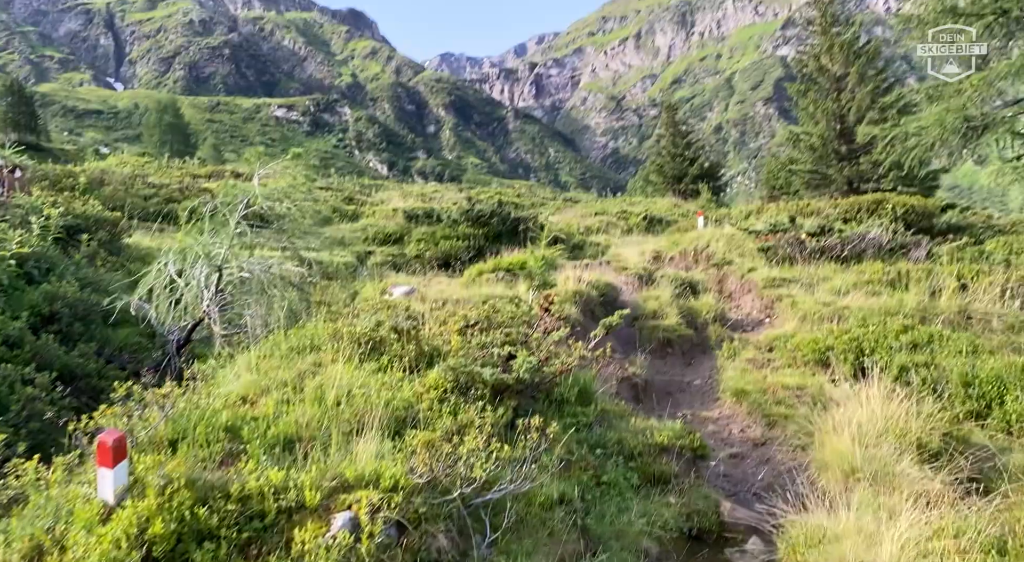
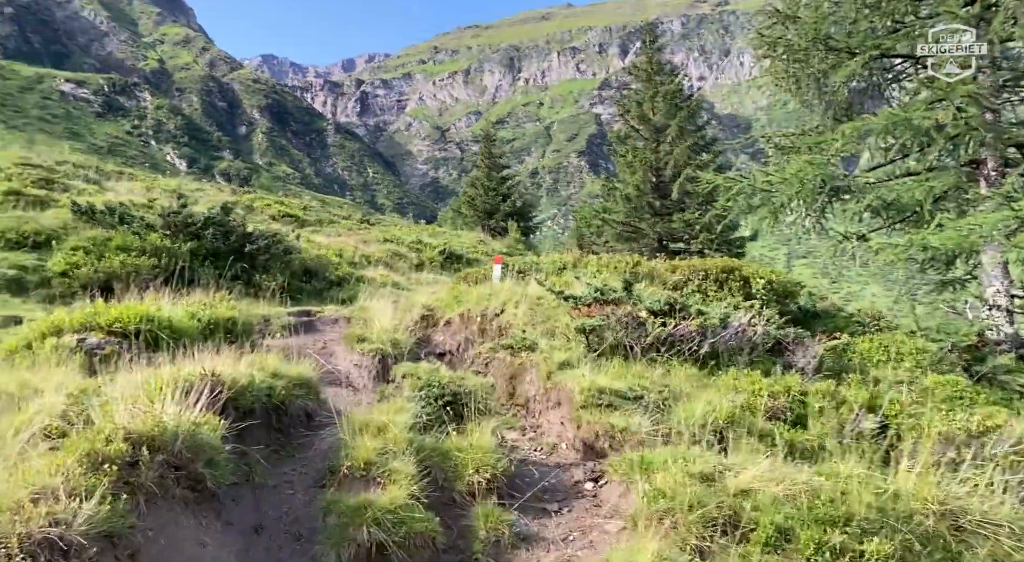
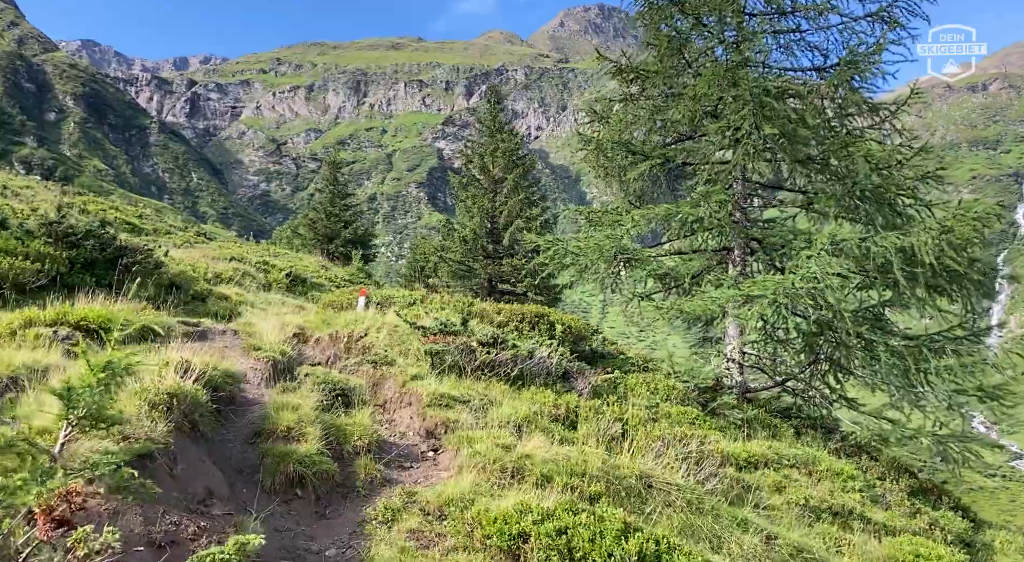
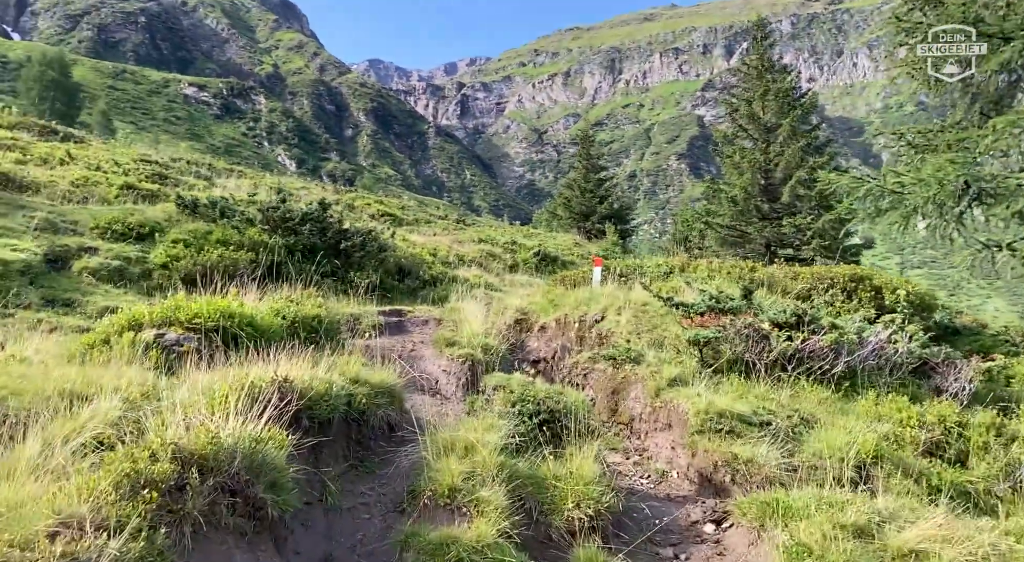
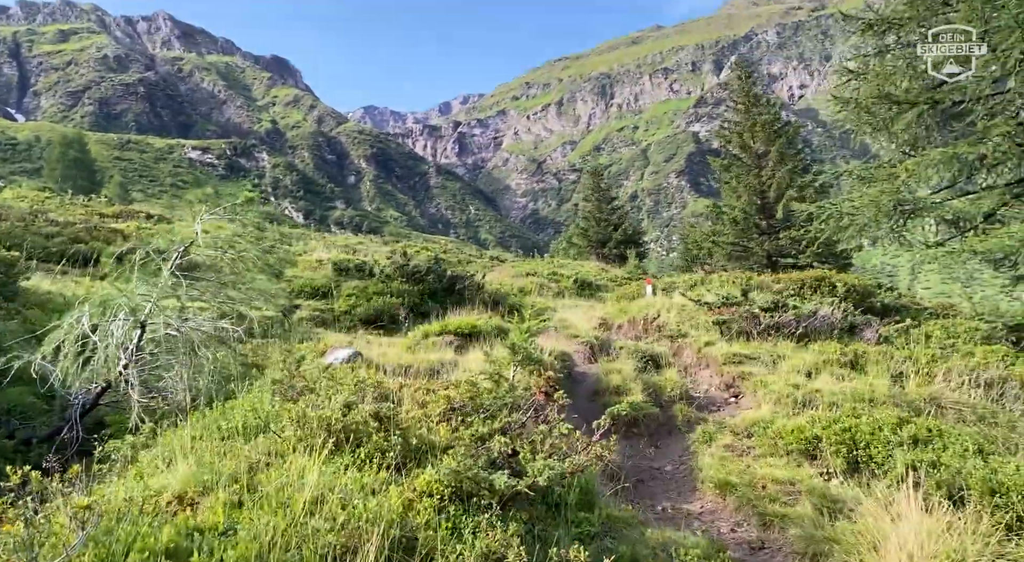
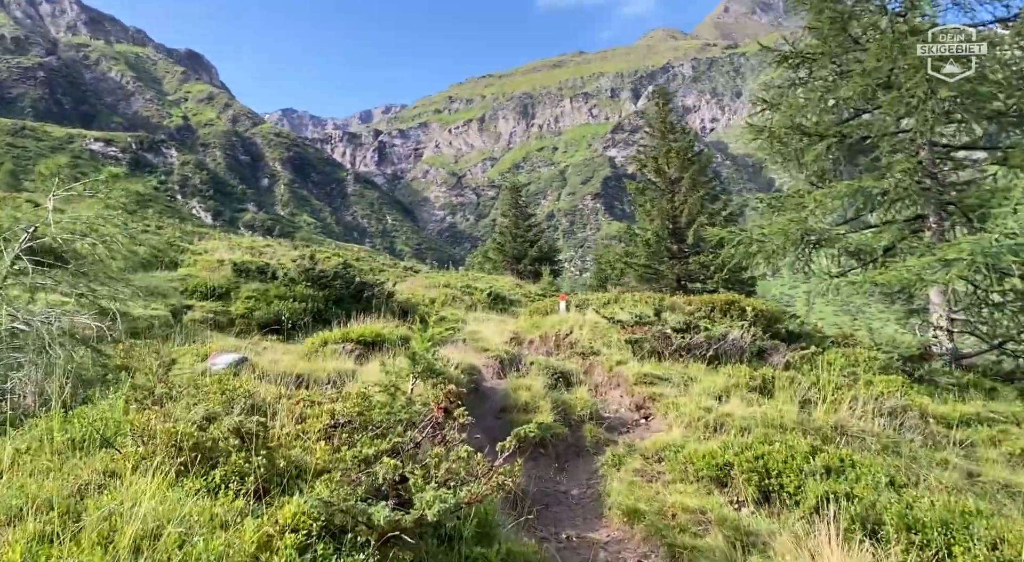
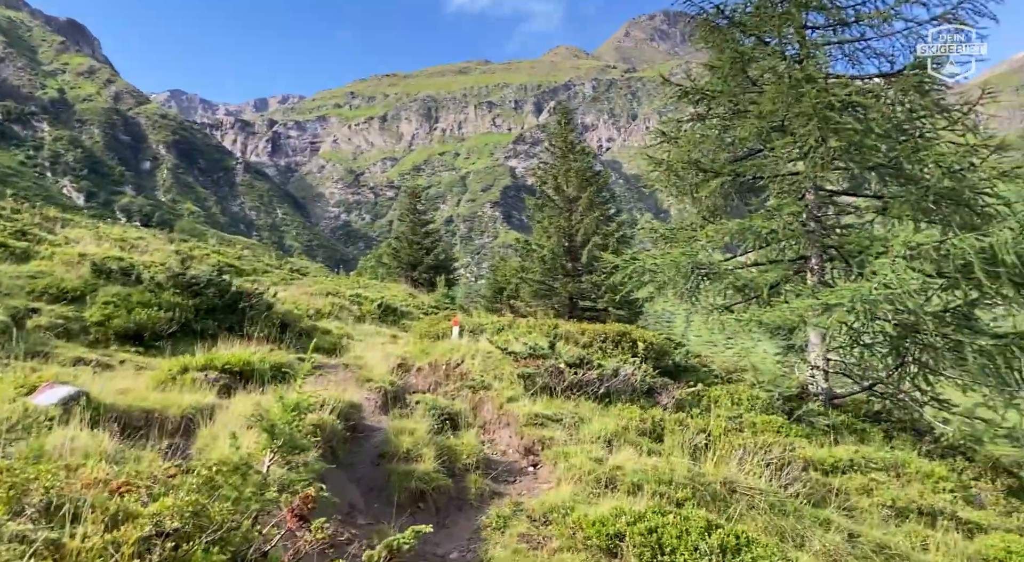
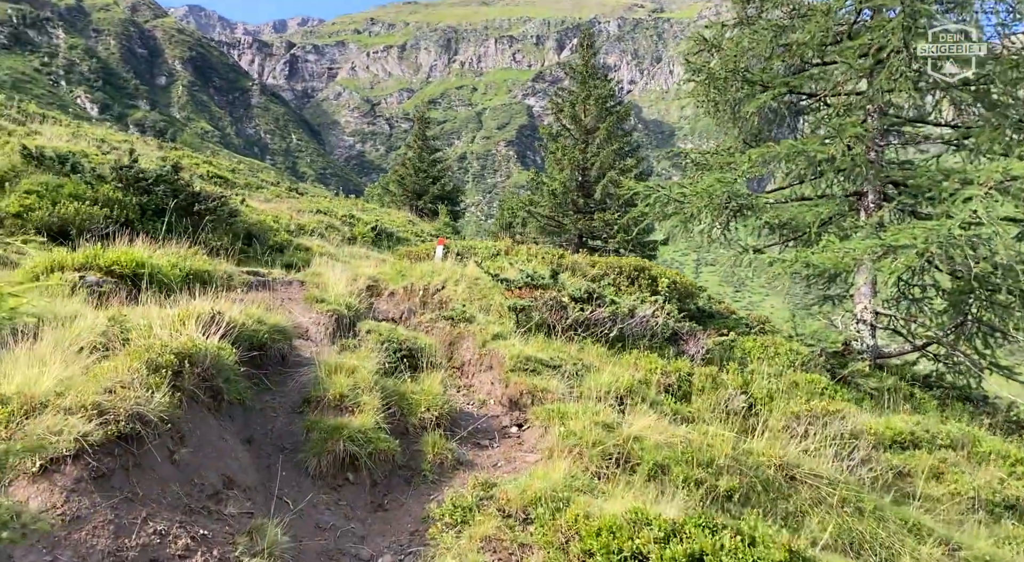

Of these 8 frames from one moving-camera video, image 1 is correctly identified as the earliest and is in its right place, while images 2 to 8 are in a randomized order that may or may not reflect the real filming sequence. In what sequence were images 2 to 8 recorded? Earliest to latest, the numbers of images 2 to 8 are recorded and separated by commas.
5, 6, 7, 3, 8, 2, 4
